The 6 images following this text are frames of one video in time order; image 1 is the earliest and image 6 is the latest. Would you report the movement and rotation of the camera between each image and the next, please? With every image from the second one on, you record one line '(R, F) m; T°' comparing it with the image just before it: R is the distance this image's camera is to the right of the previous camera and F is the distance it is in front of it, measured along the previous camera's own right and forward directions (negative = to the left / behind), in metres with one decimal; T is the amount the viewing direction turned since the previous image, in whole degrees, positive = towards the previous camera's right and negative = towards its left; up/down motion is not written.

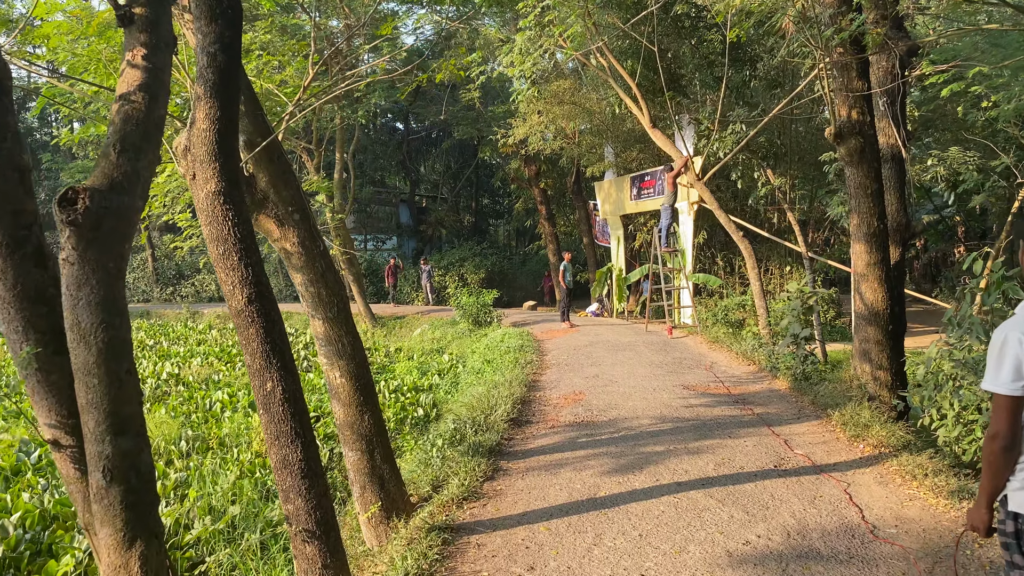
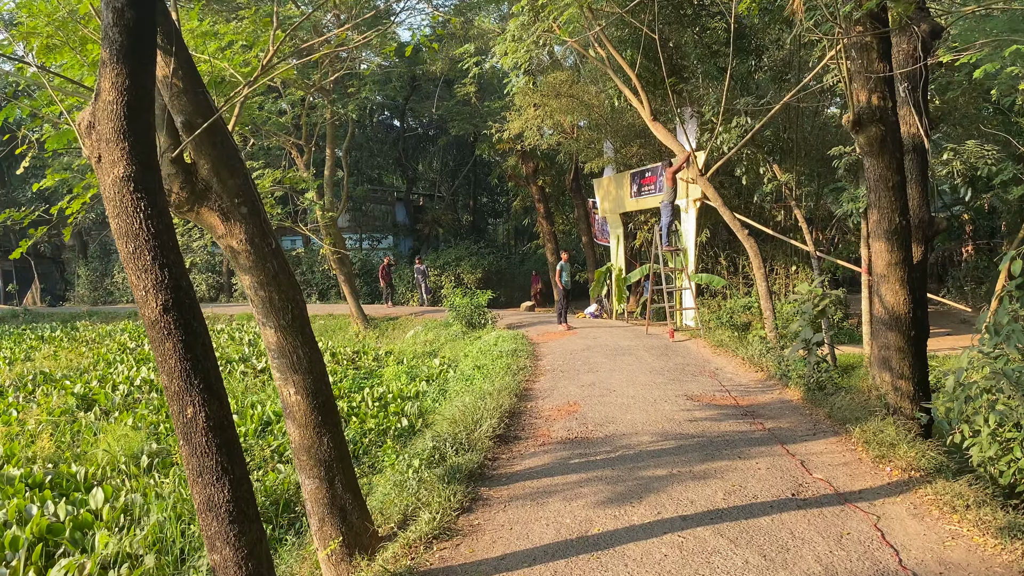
(+0.1, +0.5) m; 0°
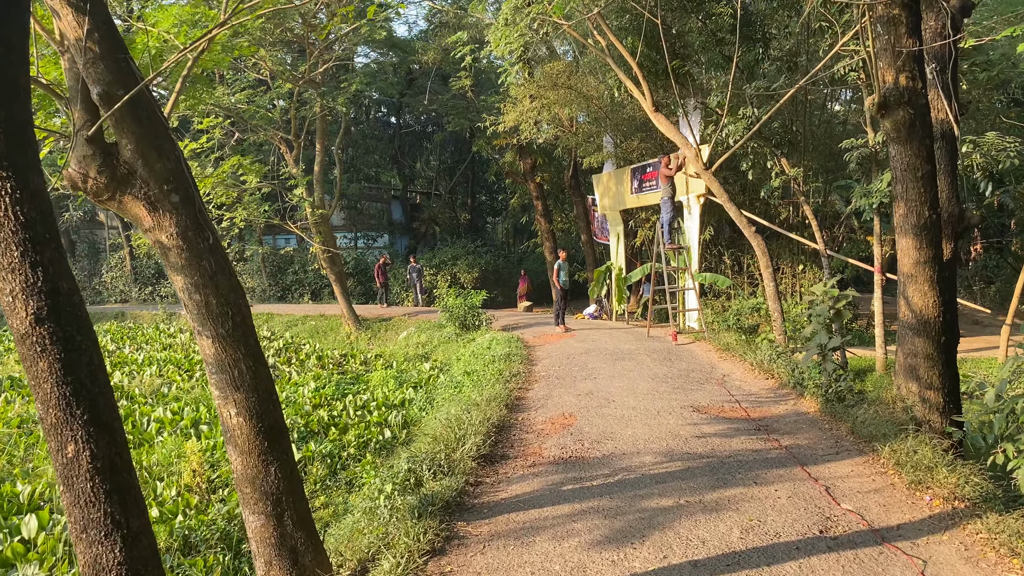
(+0.1, +0.5) m; 0°
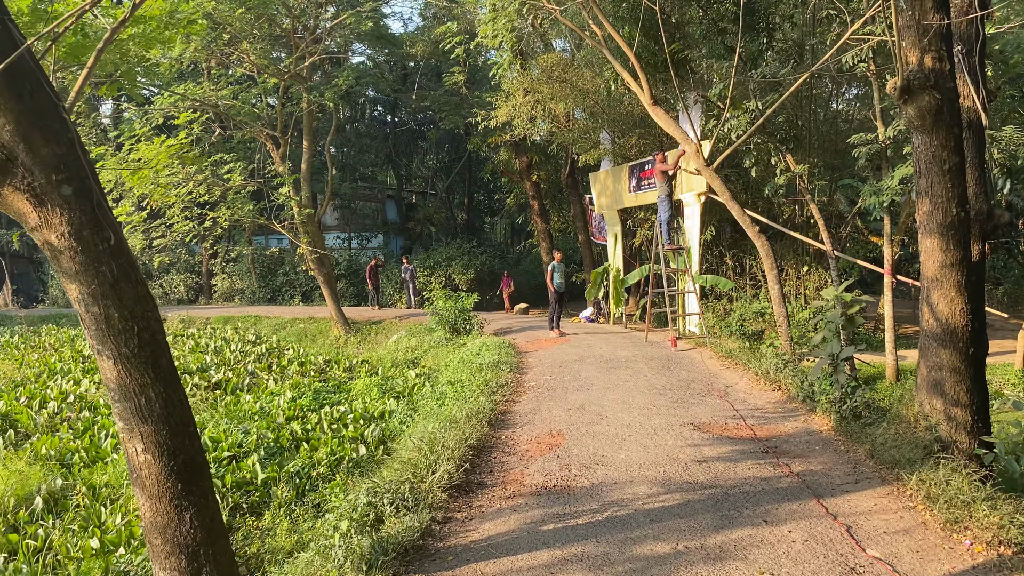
(+0.1, +0.5) m; 0°
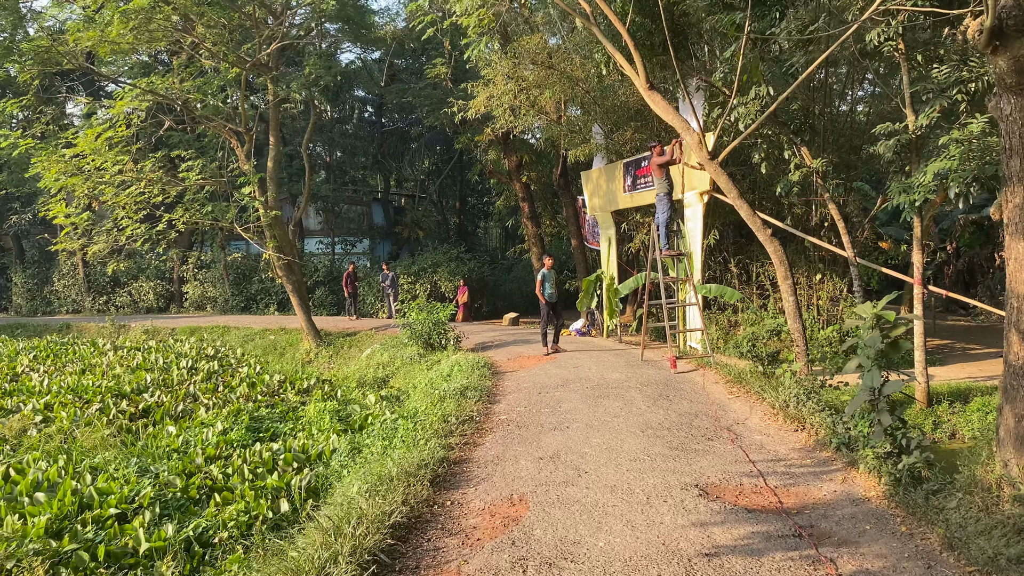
(+0.2, +1.2) m; 0°
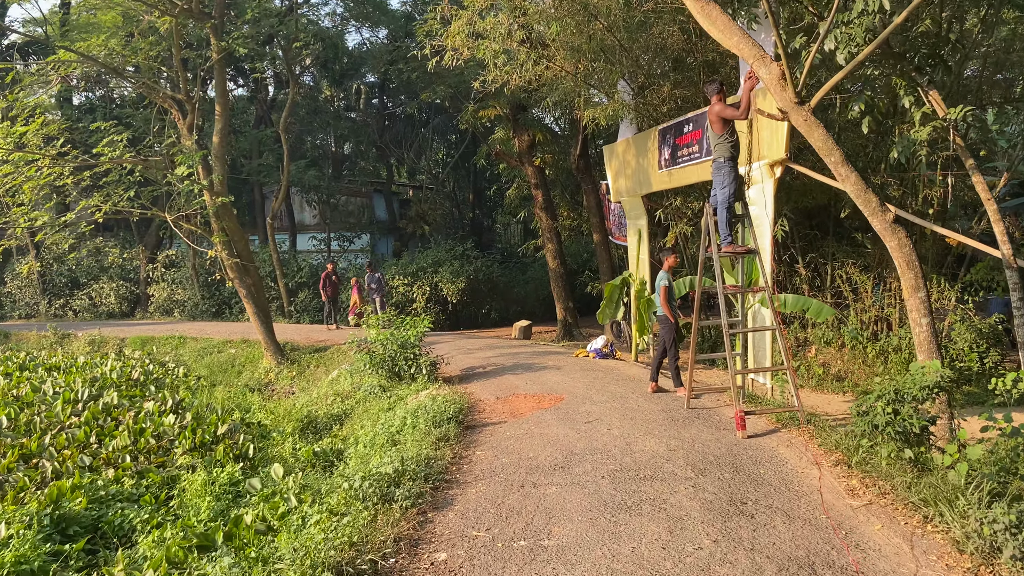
(+0.3, +2.7) m; -2°
